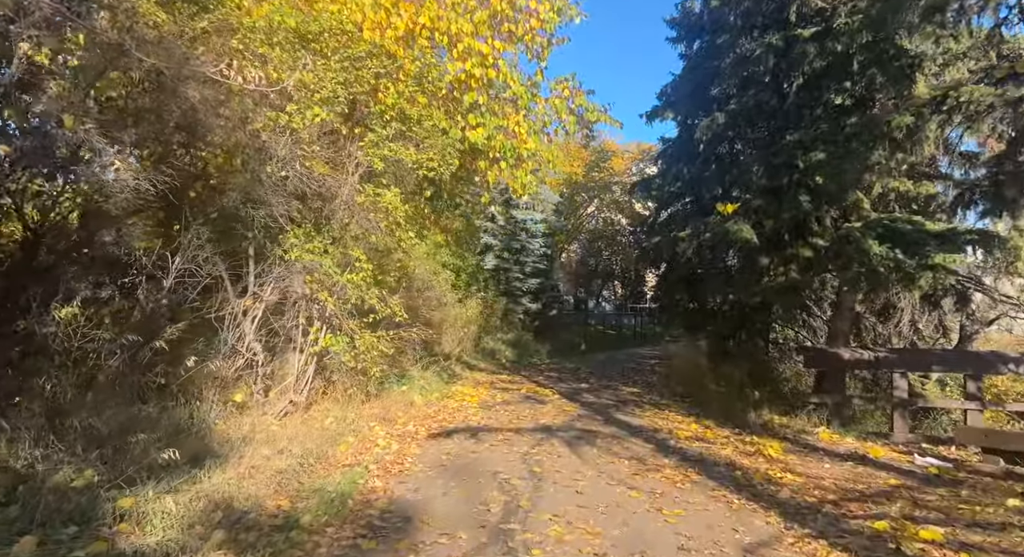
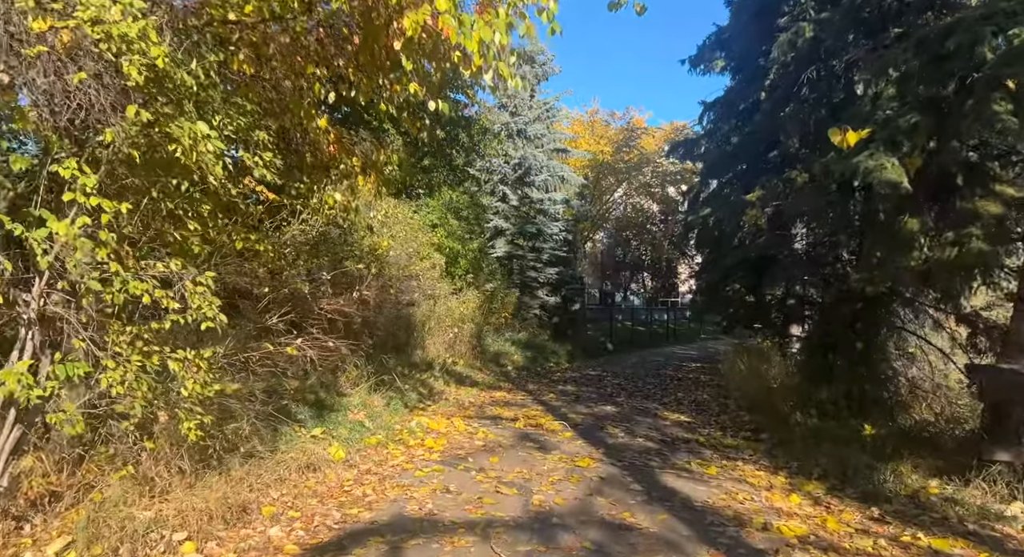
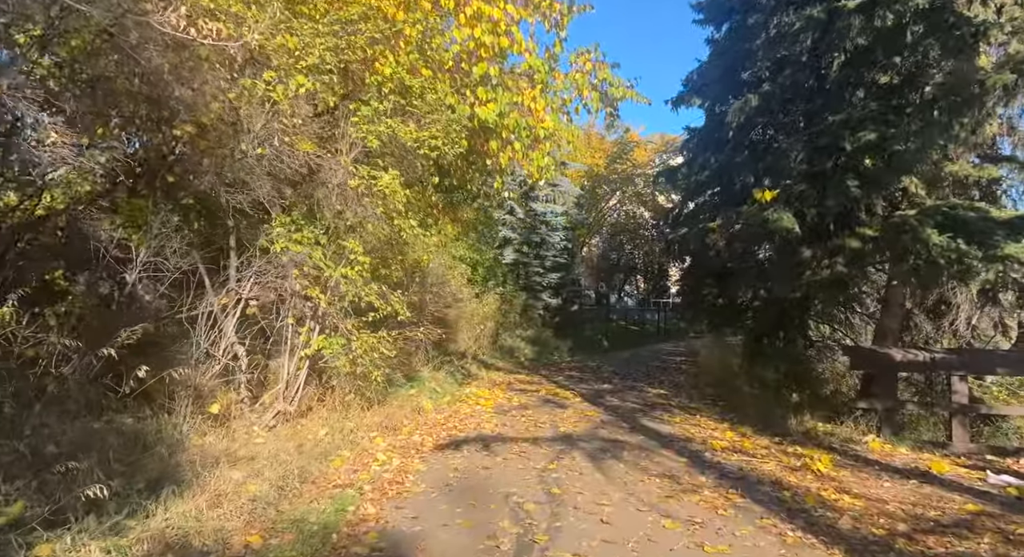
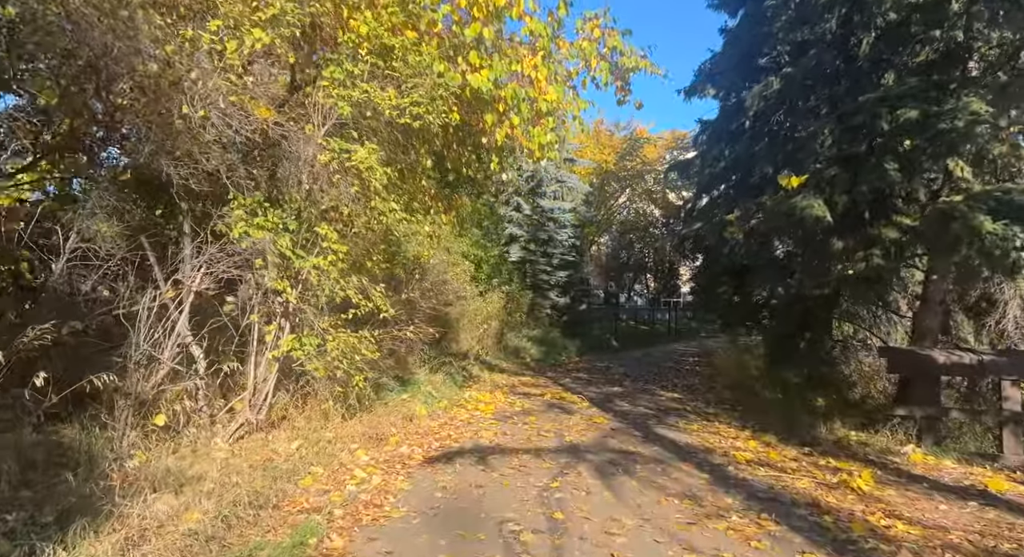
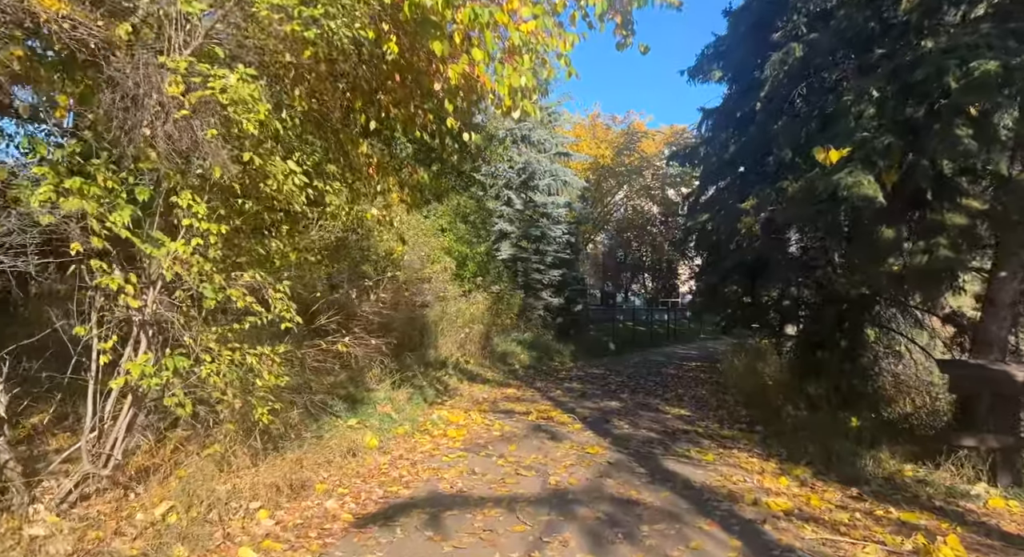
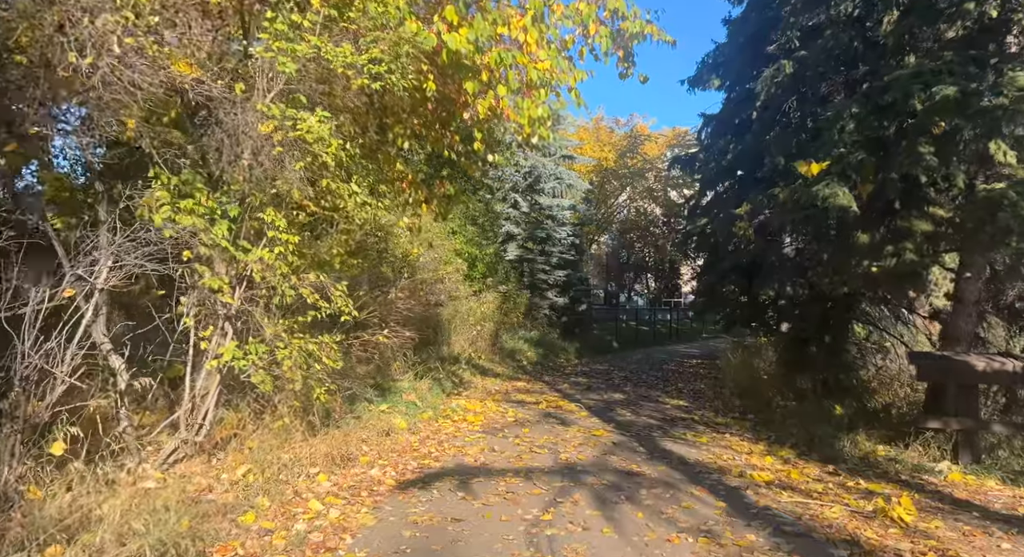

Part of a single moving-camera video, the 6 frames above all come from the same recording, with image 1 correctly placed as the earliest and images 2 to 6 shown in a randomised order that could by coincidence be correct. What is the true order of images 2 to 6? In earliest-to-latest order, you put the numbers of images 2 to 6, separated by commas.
3, 4, 6, 5, 2
